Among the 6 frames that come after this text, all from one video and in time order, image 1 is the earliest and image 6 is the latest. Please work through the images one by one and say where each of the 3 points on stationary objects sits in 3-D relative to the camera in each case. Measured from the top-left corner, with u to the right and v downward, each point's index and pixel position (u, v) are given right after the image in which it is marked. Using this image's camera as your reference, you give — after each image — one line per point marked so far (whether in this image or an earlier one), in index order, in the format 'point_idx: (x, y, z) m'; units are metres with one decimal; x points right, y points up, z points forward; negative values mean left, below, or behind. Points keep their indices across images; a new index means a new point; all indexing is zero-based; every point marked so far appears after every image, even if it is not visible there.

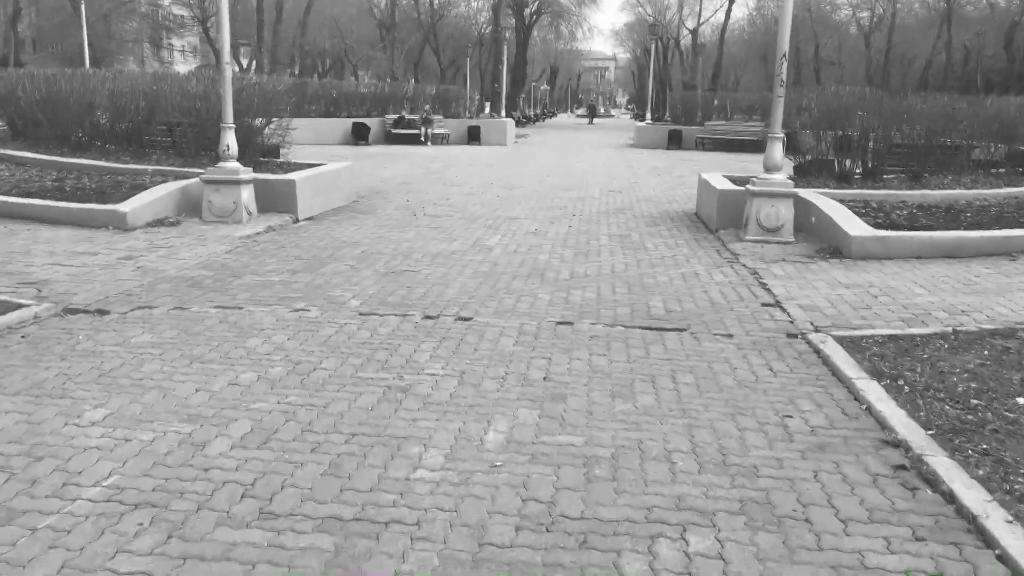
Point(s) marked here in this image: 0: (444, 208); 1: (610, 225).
0: (-3.2, +3.7, +13.1) m
1: (+4.0, +2.6, +11.6) m
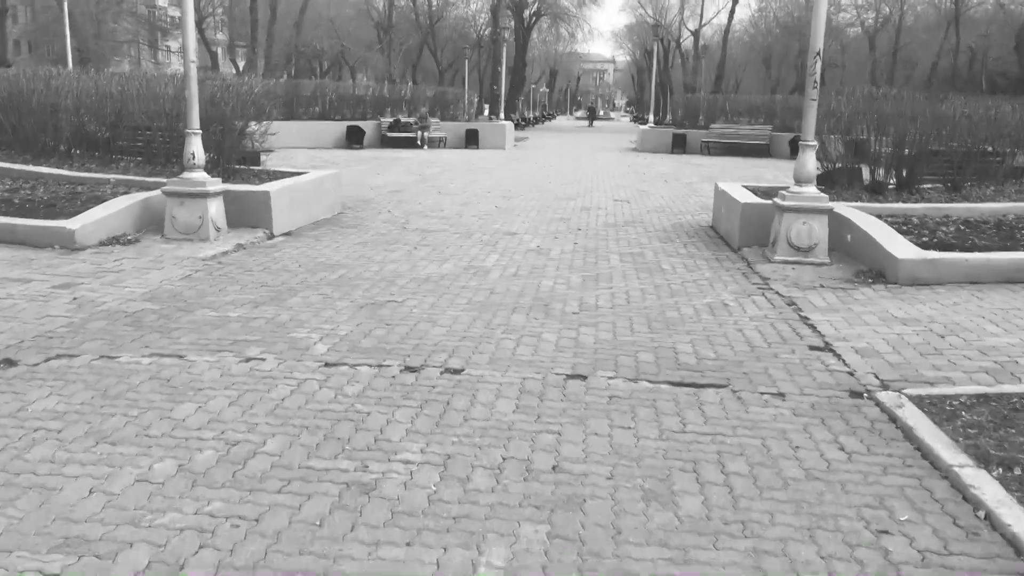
0: (-3.2, +2.8, +12.0) m
1: (+4.0, +1.7, +10.5) m
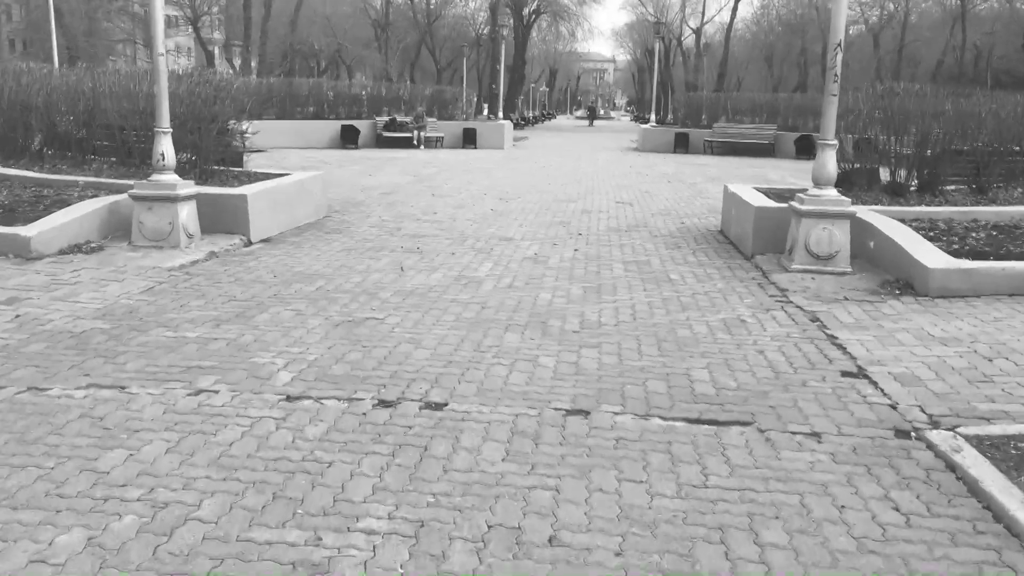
0: (-3.3, +2.5, +11.3) m
1: (+3.9, +1.4, +9.8) m
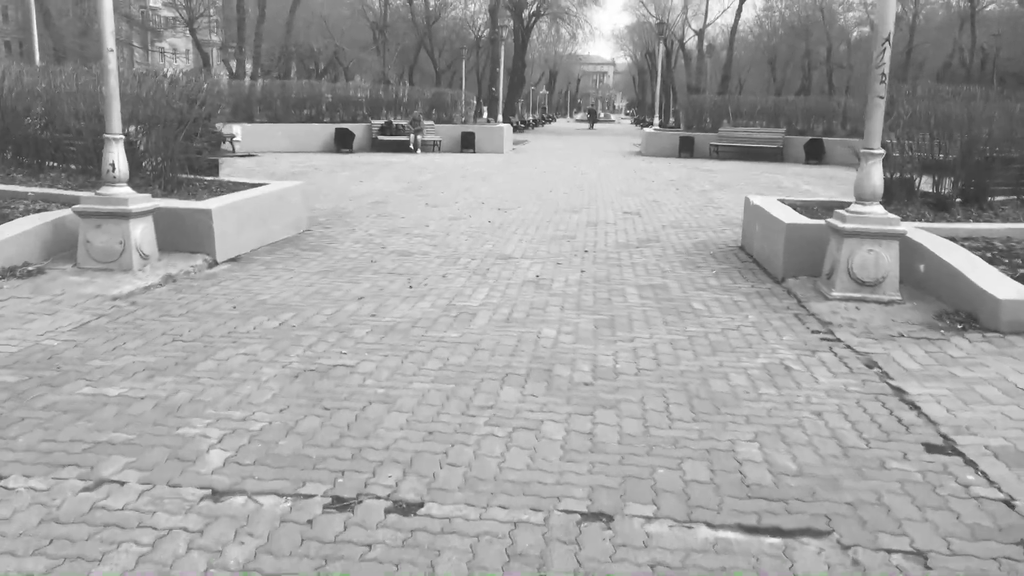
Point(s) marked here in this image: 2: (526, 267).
0: (-3.4, +1.7, +10.2) m
1: (+3.8, +0.6, +8.7) m
2: (+0.4, +0.6, +8.7) m
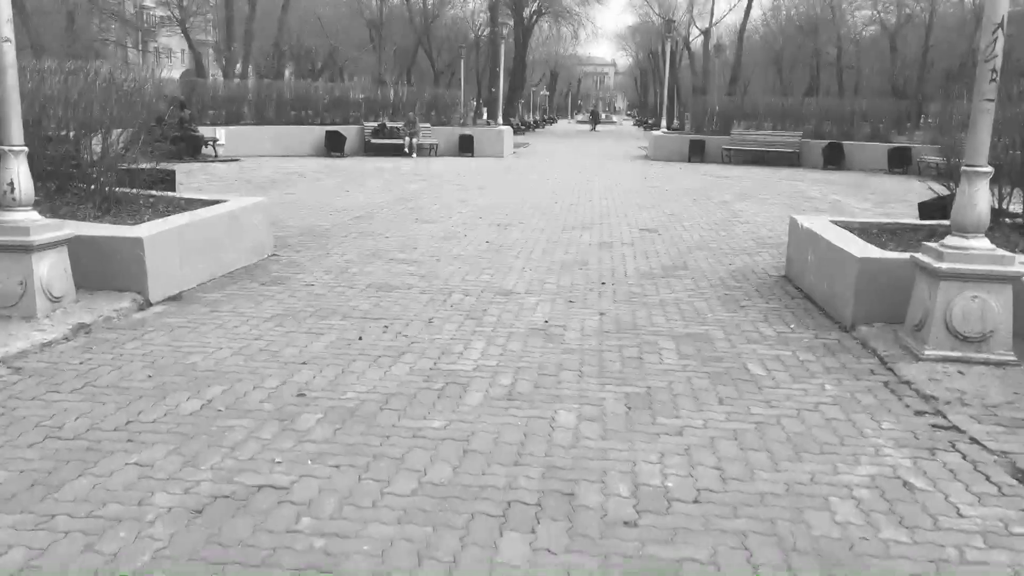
0: (-3.3, +0.6, +8.6) m
1: (+3.9, -0.5, +7.1) m
2: (+0.5, -0.5, +7.1) m
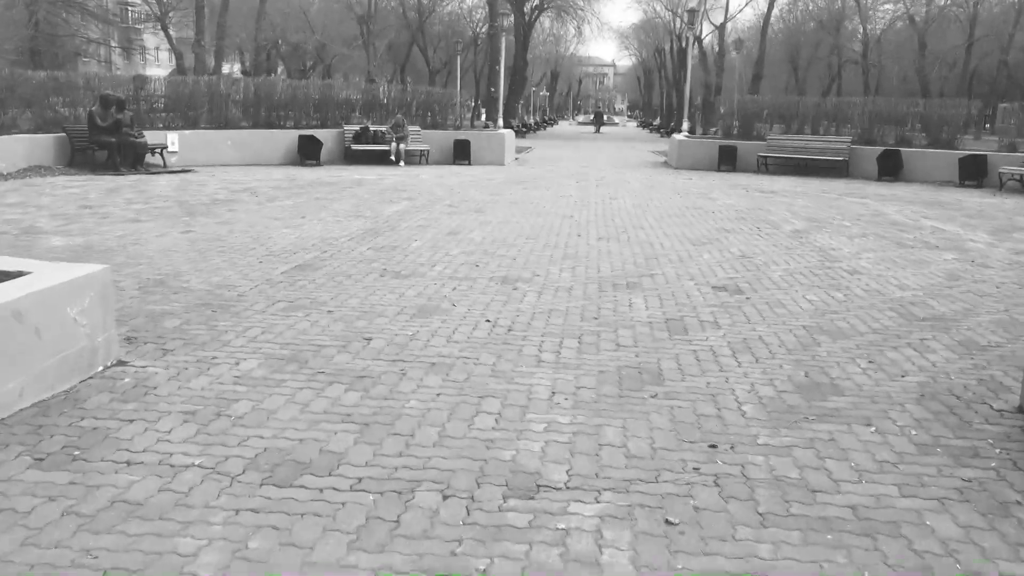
0: (-3.0, -2.0, +4.7) m
1: (+4.3, -3.1, +3.2) m
2: (+0.9, -3.0, +3.1) m
